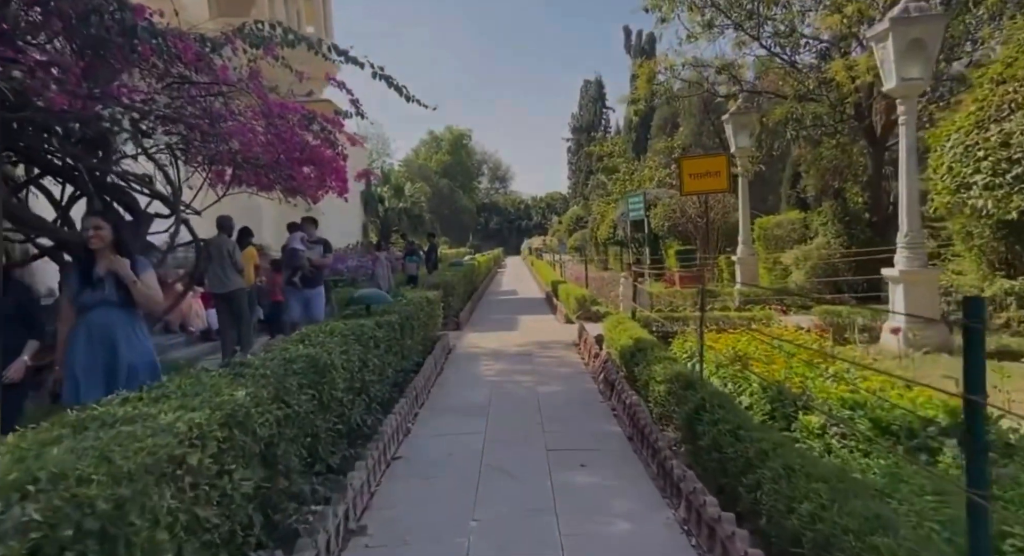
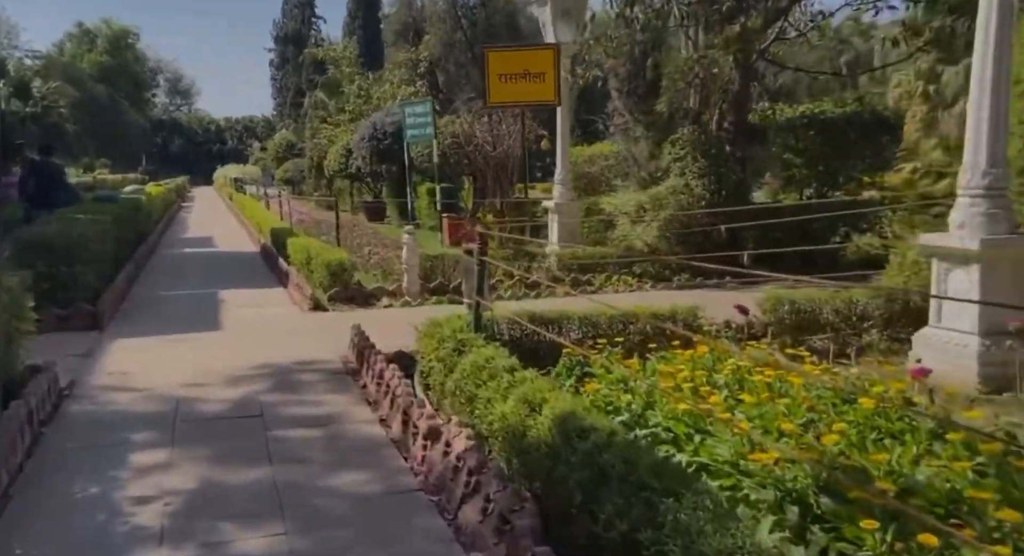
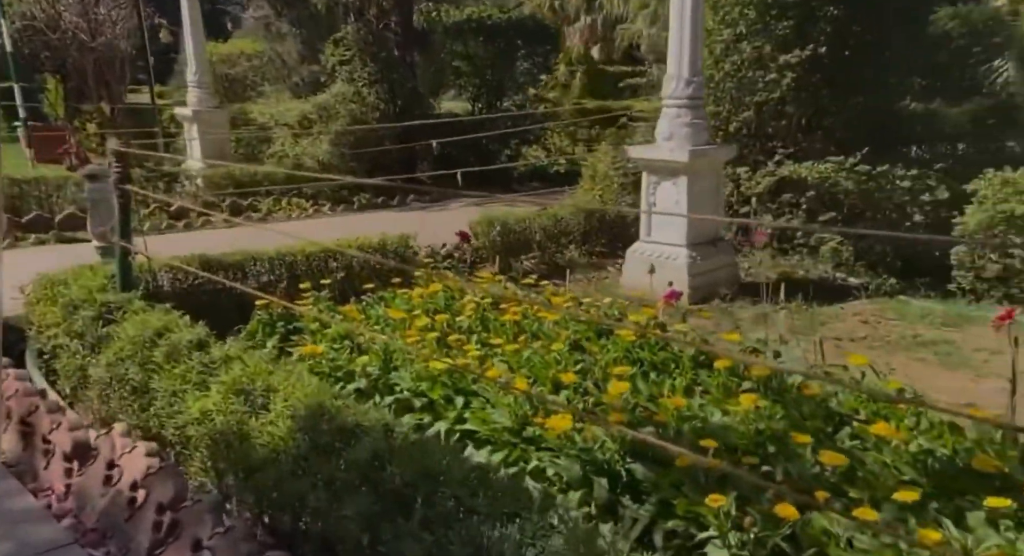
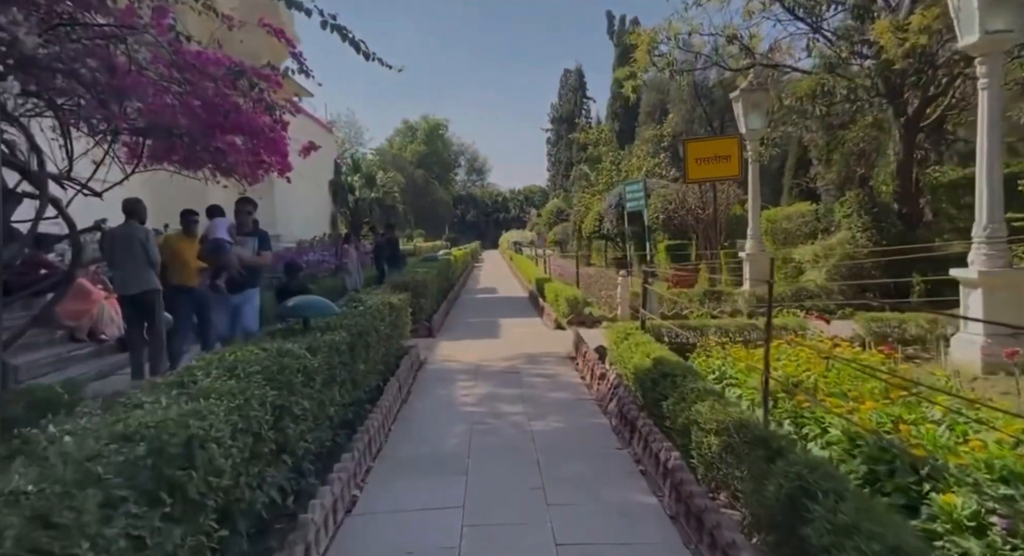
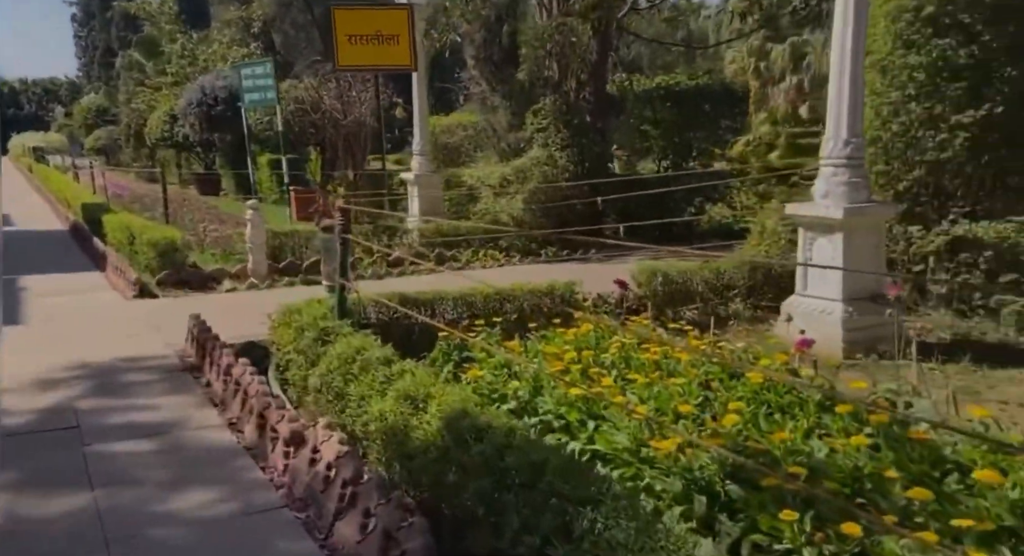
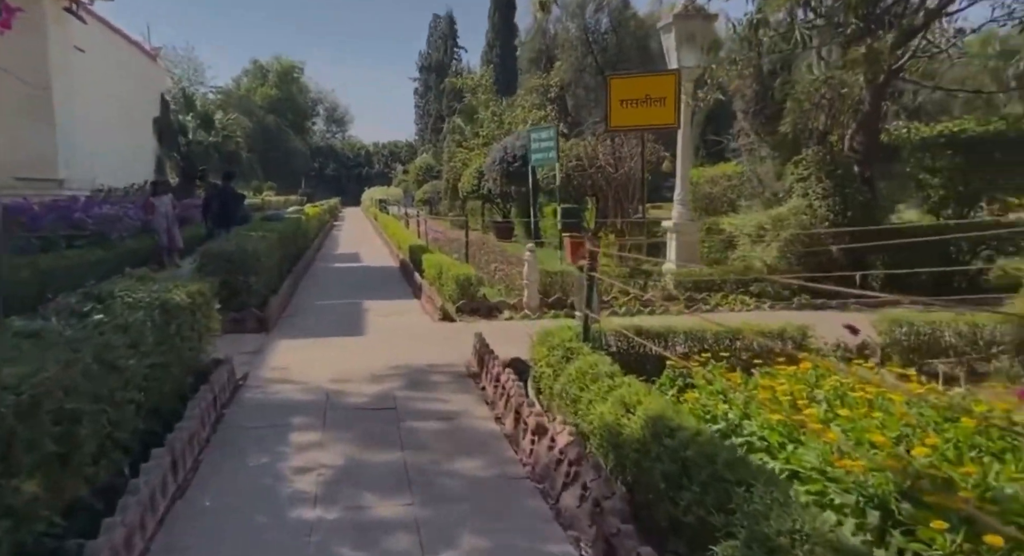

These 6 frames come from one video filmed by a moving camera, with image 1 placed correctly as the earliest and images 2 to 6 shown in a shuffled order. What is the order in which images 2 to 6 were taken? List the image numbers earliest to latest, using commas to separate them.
4, 6, 2, 5, 3
